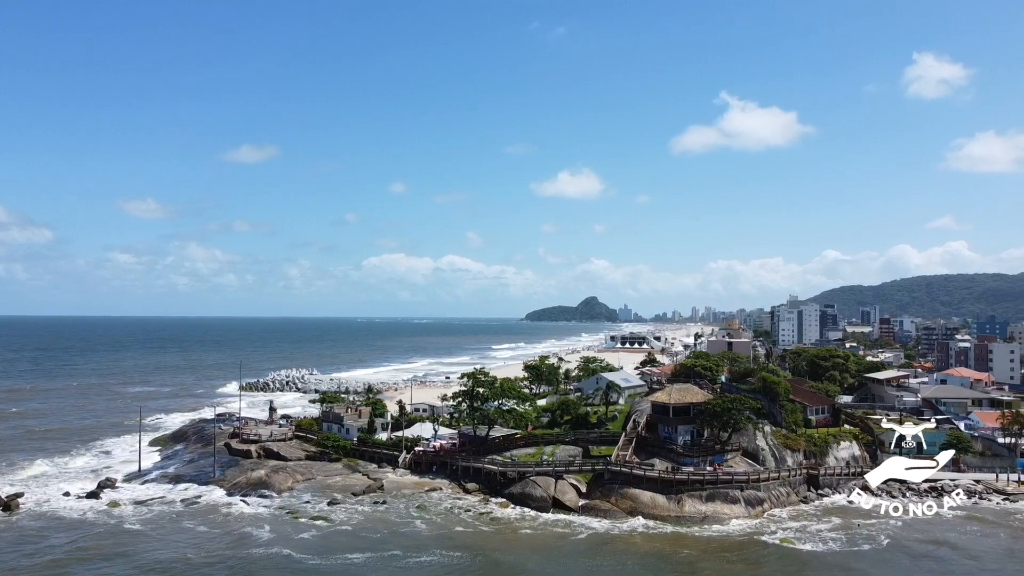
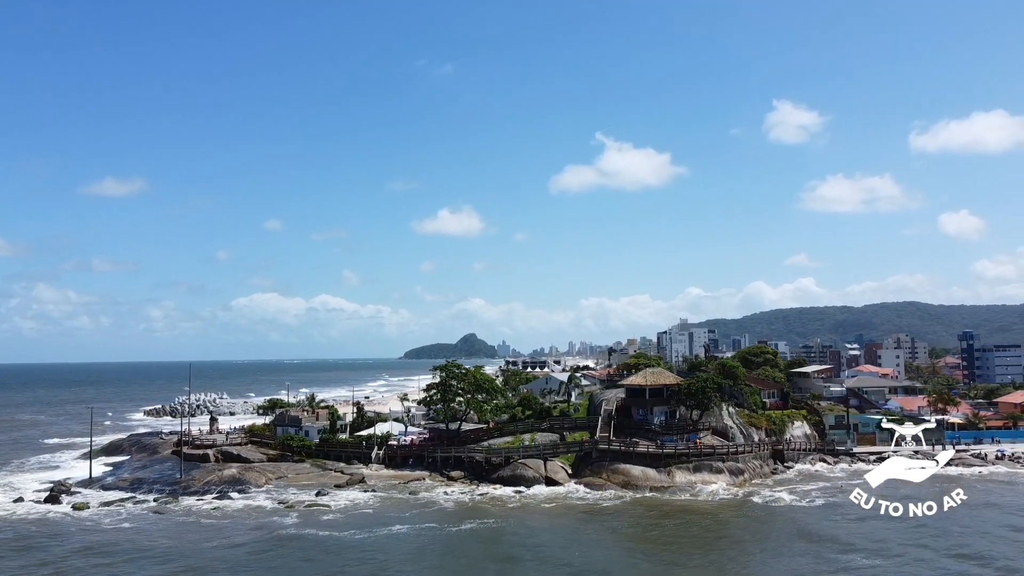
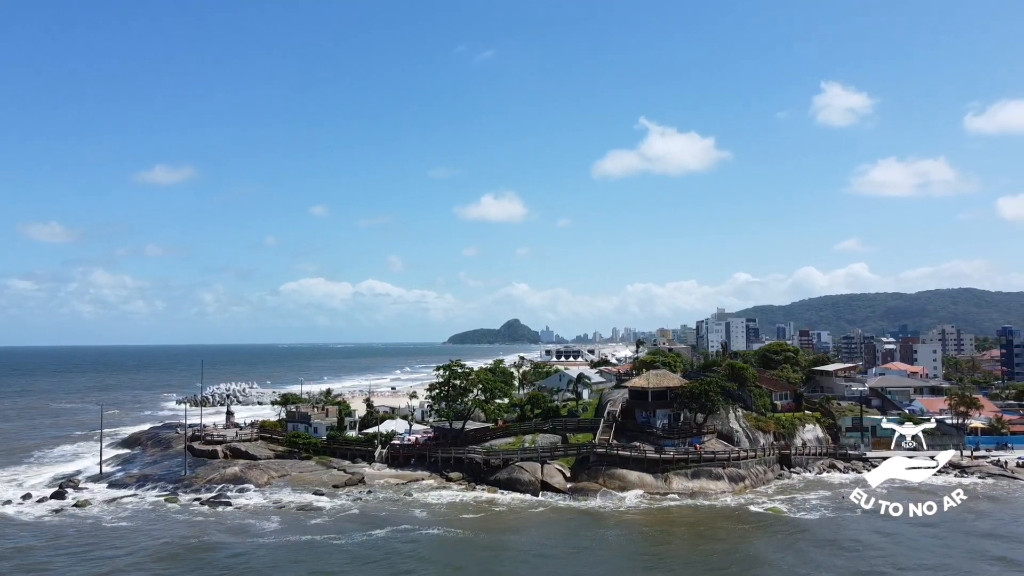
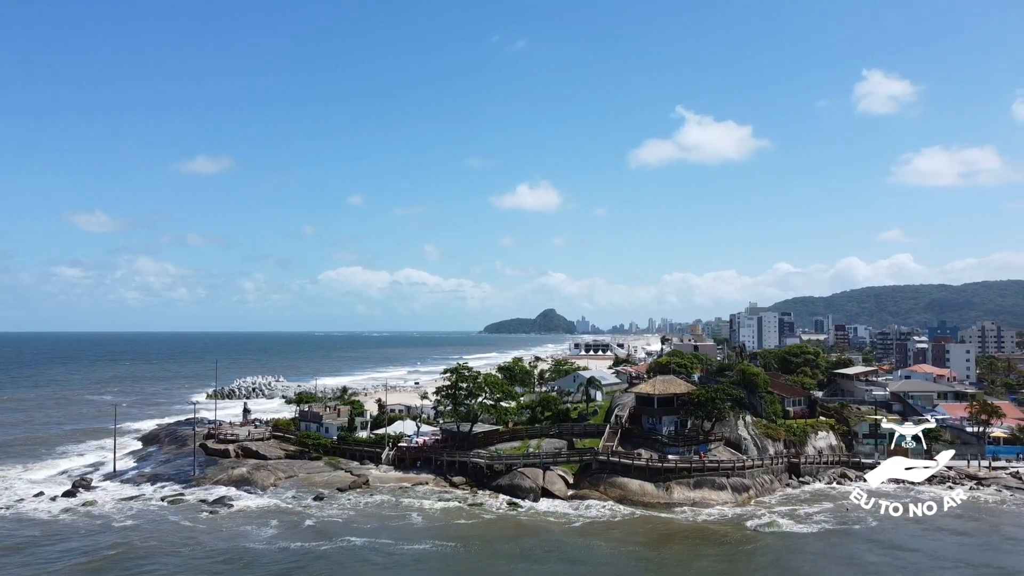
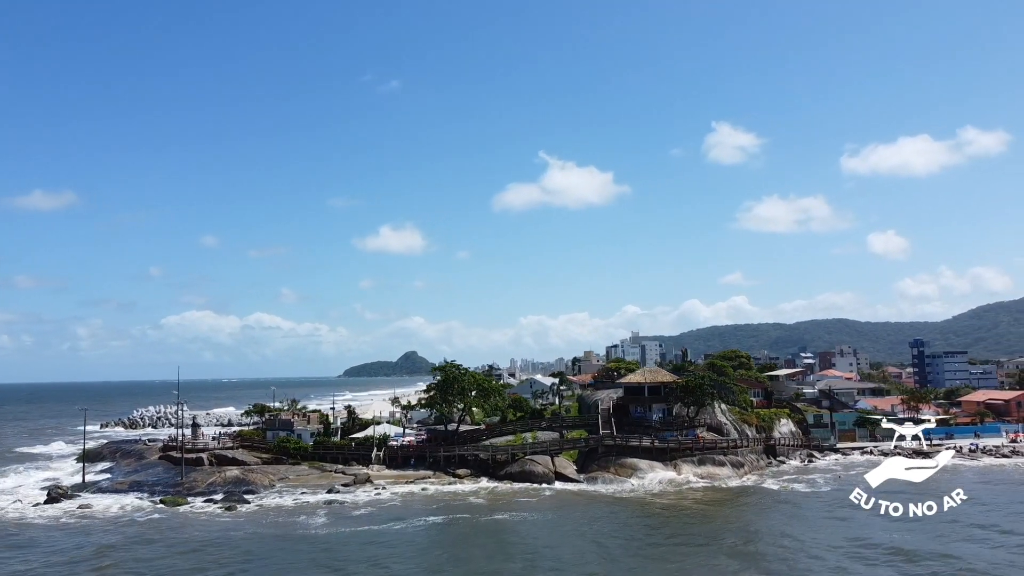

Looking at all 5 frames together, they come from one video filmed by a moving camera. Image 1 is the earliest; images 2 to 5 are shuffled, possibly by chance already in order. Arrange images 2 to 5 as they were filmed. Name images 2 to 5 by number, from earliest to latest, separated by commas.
4, 3, 2, 5
